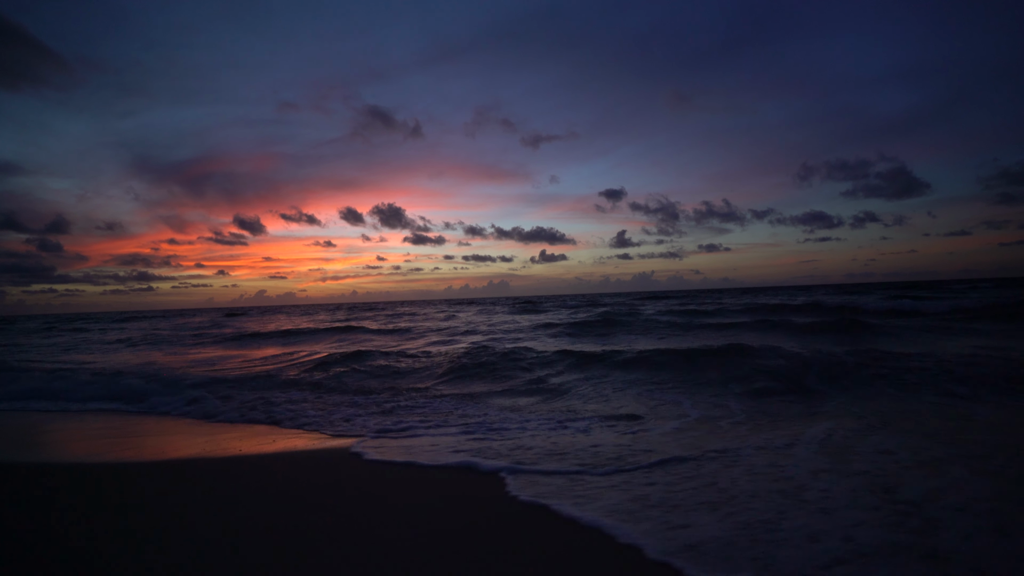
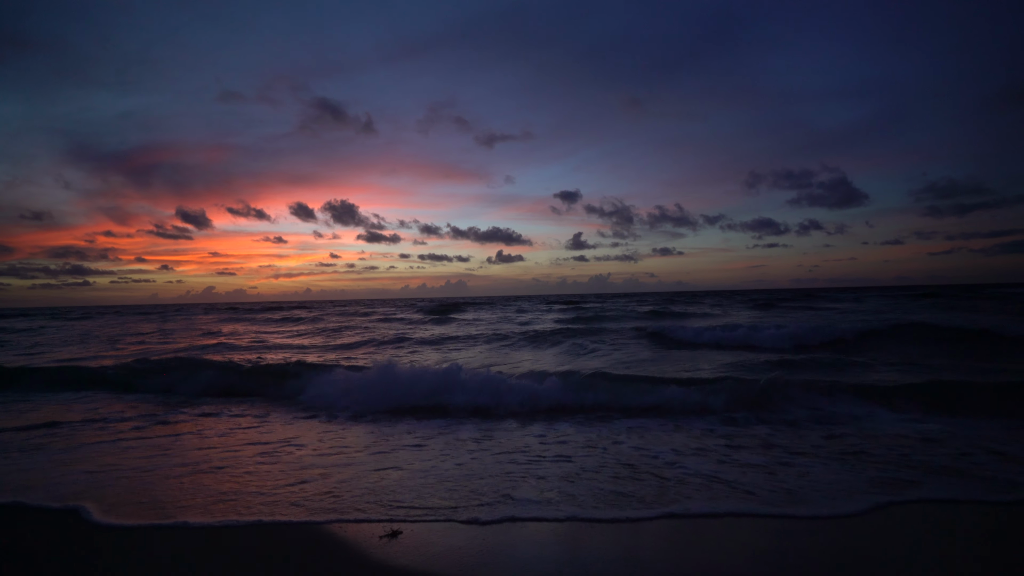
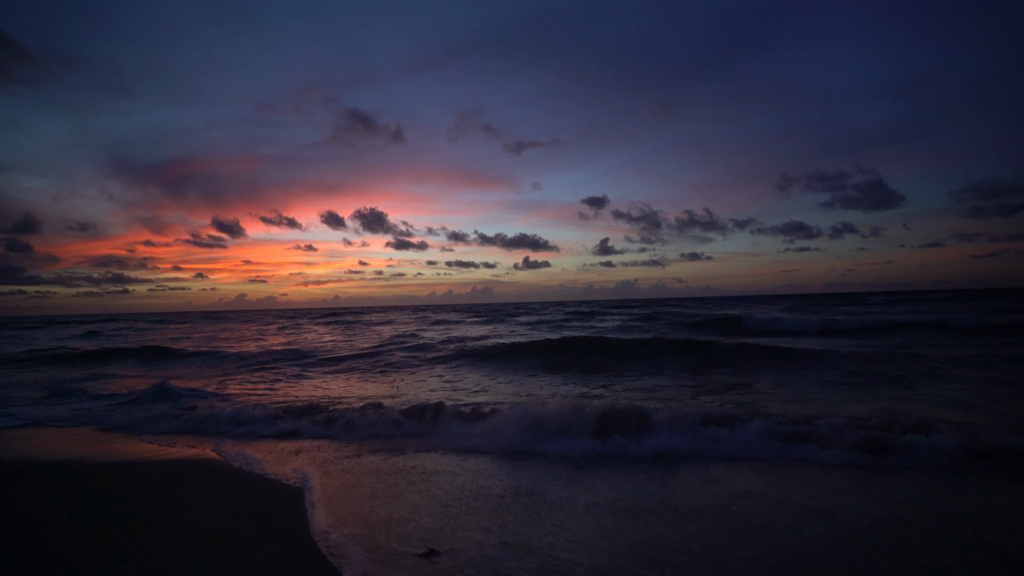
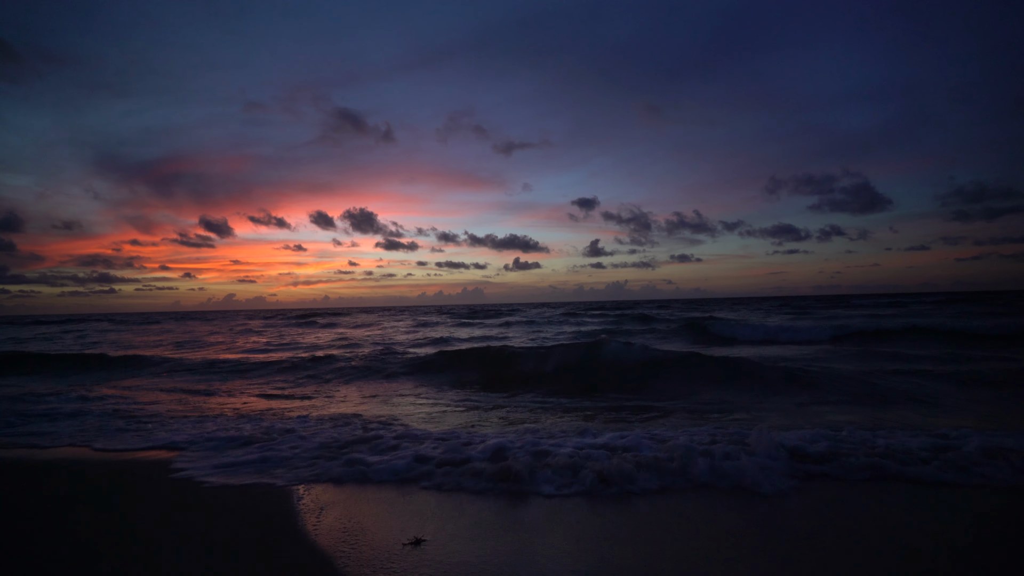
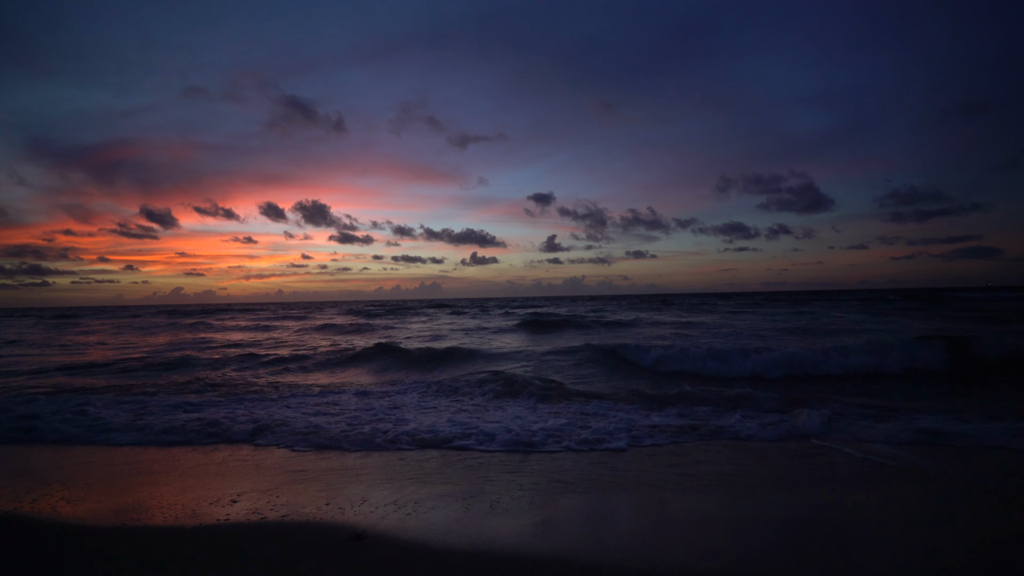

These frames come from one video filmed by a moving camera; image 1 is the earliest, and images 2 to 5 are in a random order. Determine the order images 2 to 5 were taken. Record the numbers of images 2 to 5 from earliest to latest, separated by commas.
3, 4, 2, 5
